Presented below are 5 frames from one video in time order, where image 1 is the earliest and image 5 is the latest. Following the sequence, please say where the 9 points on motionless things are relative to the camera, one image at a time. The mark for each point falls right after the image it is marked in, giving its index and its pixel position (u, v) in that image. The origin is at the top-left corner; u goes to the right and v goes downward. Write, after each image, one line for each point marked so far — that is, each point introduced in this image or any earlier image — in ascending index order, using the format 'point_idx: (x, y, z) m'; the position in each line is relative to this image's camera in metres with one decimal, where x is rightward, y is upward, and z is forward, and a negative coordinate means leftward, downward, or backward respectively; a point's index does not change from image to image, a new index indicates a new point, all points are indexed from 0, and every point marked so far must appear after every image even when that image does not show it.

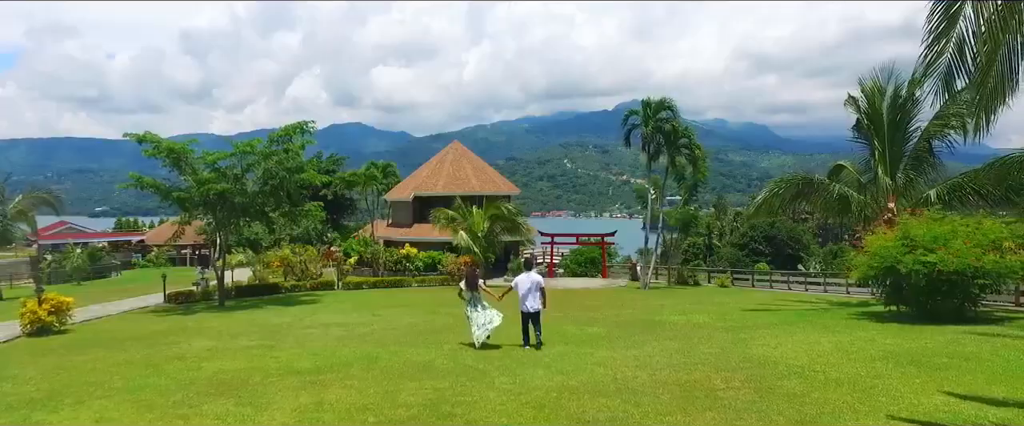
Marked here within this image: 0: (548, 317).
0: (+0.9, -2.7, +18.3) m
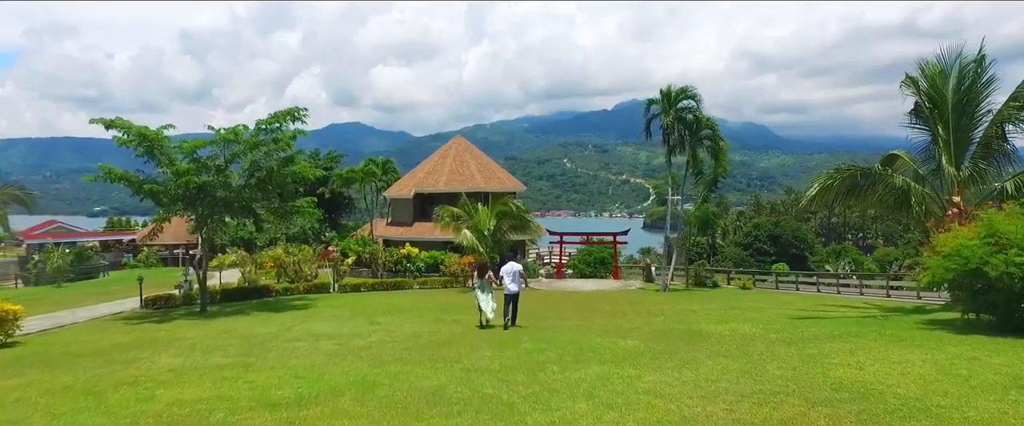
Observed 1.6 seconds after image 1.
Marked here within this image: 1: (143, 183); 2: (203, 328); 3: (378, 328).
0: (+1.3, -2.6, +16.1) m
1: (-10.3, +0.8, +19.1) m
2: (-7.3, -2.7, +16.2) m
3: (-3.0, -2.6, +15.6) m
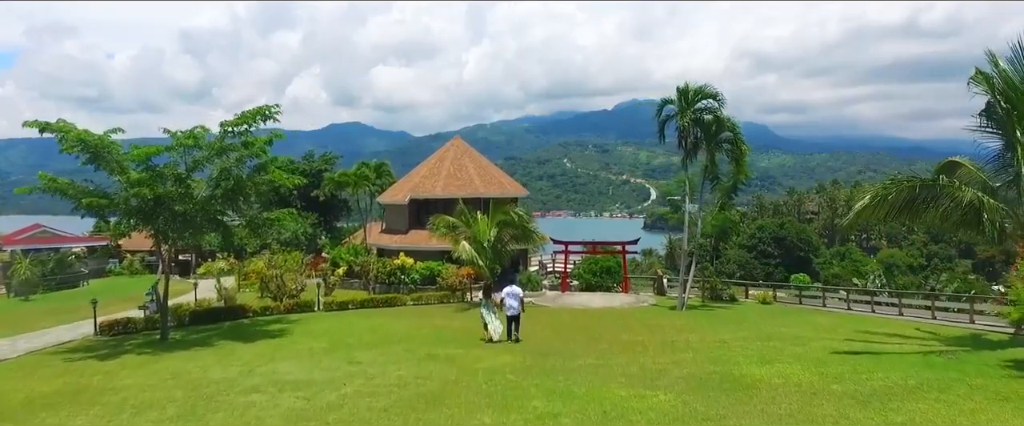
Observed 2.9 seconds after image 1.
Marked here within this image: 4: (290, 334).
0: (+1.4, -3.0, +13.6) m
1: (-10.2, +0.4, +16.6) m
2: (-7.2, -3.1, +13.7) m
3: (-2.9, -3.0, +13.1) m
4: (-6.1, -3.3, +18.8) m
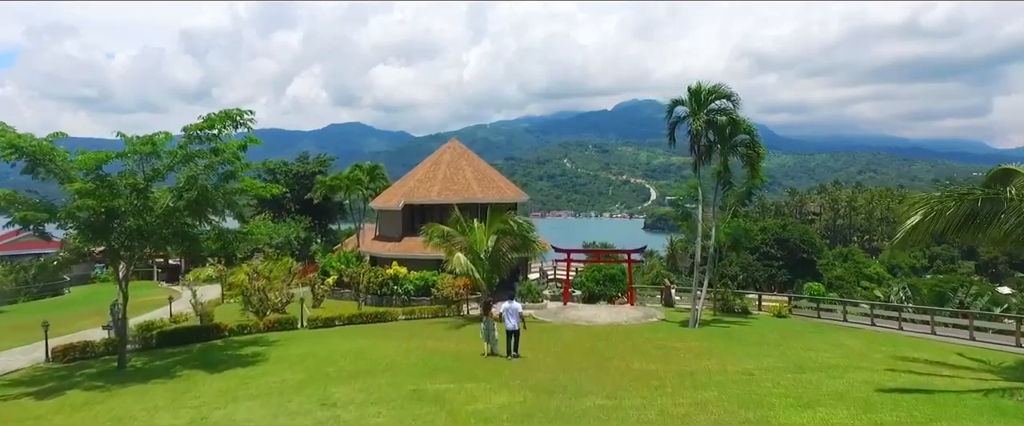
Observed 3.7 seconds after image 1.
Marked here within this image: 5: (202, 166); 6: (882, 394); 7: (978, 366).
0: (+1.4, -3.3, +11.7) m
1: (-10.2, +0.1, +14.7) m
2: (-7.2, -3.4, +11.8) m
3: (-3.0, -3.3, +11.2) m
4: (-6.1, -3.6, +16.9) m
5: (-7.2, +1.1, +16.0) m
6: (+6.7, -3.3, +12.4) m
7: (+10.4, -3.4, +15.3) m
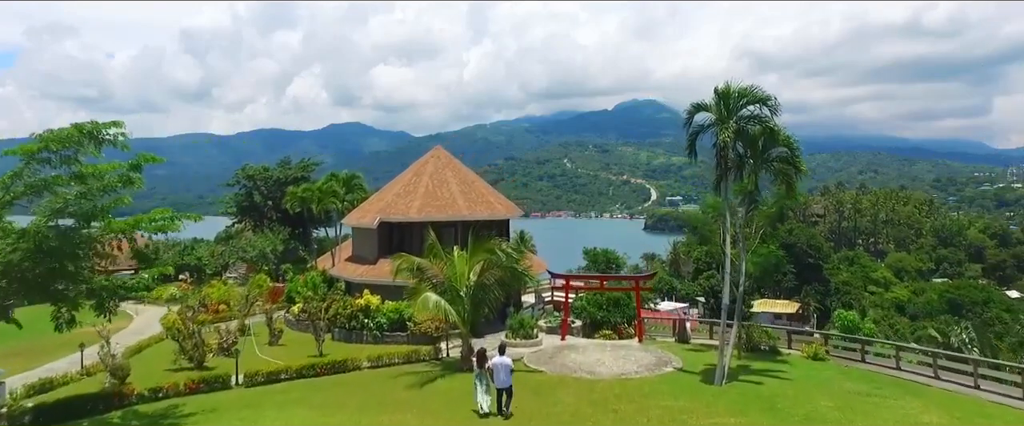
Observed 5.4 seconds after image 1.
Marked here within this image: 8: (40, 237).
0: (+0.9, -4.2, +7.2) m
1: (-10.7, -0.7, +10.2) m
2: (-7.7, -4.3, +7.3) m
3: (-3.4, -4.2, +6.7) m
4: (-6.6, -4.5, +12.5) m
5: (-7.7, +0.2, +11.5) m
6: (+6.2, -4.1, +7.9) m
7: (+9.9, -4.3, +10.8) m
8: (-7.7, -0.4, +11.3) m
